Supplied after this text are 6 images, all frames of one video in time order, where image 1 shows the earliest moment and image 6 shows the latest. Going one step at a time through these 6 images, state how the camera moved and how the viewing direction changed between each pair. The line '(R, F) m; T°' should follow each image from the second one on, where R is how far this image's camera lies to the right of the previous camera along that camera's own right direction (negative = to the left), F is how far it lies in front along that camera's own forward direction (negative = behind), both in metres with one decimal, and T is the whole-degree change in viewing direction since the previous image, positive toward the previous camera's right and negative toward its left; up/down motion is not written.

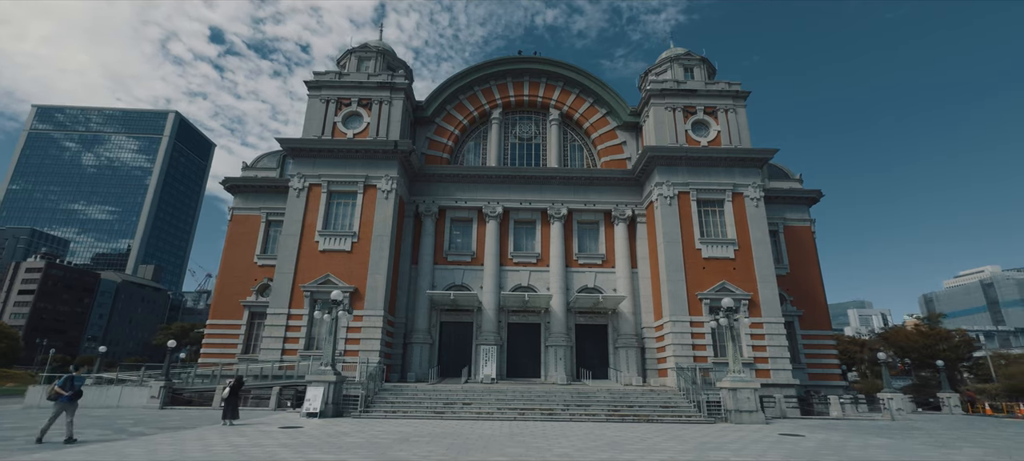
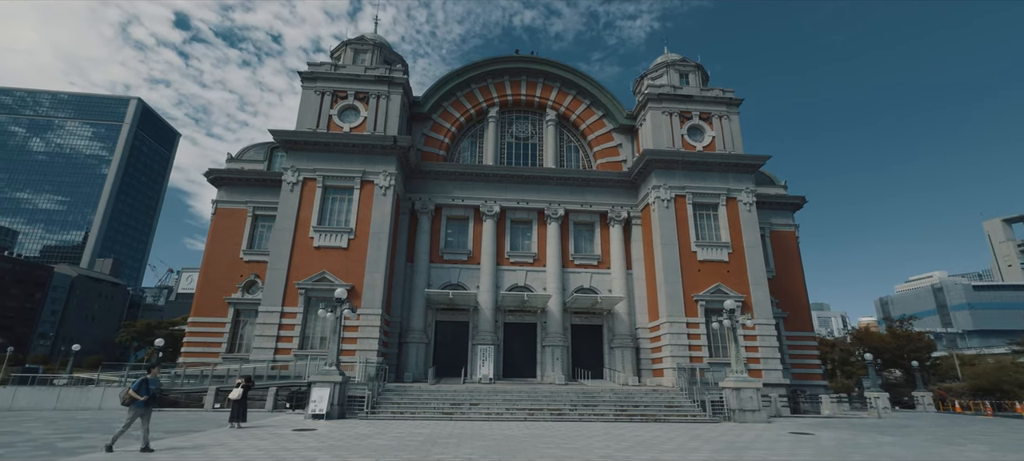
(-1.4, +0.1) m; +4°
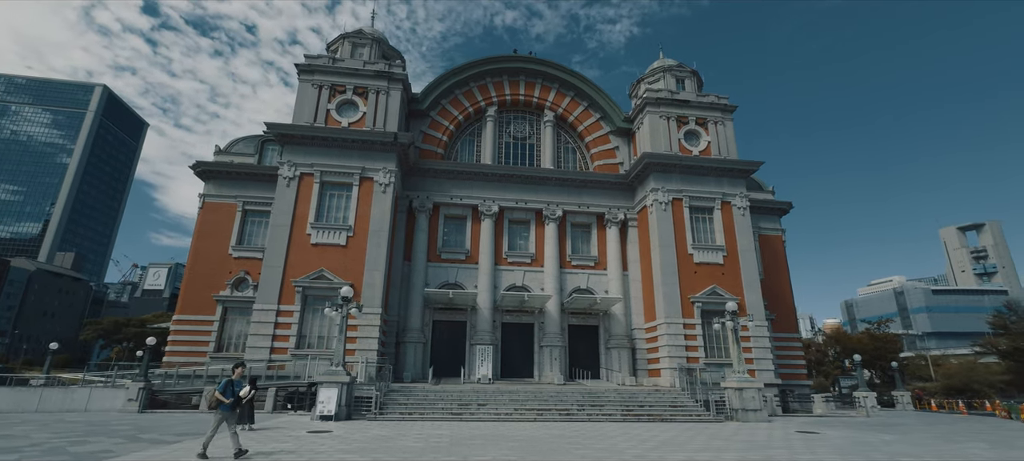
(-1.3, 0.0) m; +3°
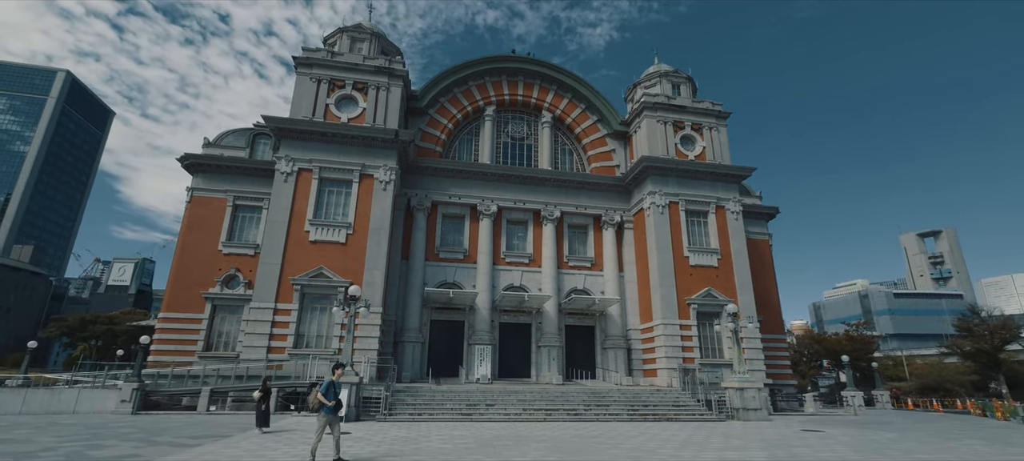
(-1.3, 0.0) m; +3°
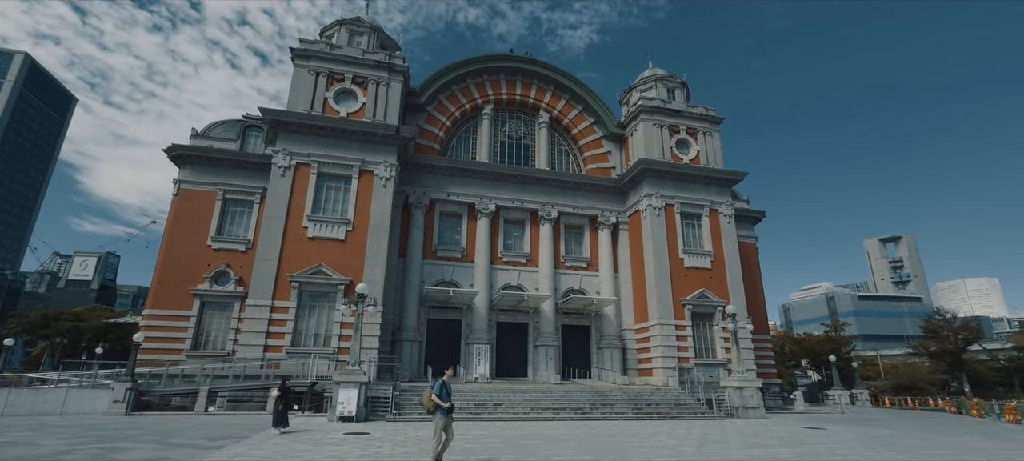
(-1.3, 0.0) m; +3°
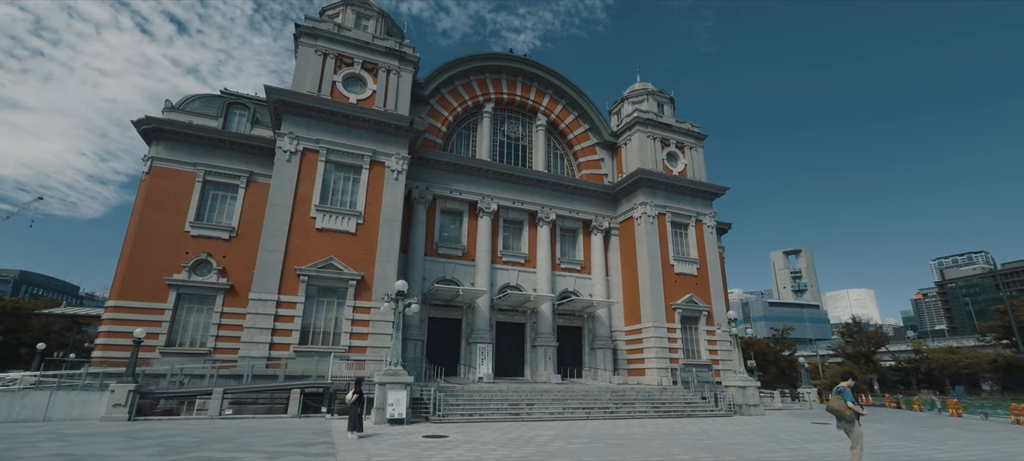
(-4.1, +0.3) m; +10°
